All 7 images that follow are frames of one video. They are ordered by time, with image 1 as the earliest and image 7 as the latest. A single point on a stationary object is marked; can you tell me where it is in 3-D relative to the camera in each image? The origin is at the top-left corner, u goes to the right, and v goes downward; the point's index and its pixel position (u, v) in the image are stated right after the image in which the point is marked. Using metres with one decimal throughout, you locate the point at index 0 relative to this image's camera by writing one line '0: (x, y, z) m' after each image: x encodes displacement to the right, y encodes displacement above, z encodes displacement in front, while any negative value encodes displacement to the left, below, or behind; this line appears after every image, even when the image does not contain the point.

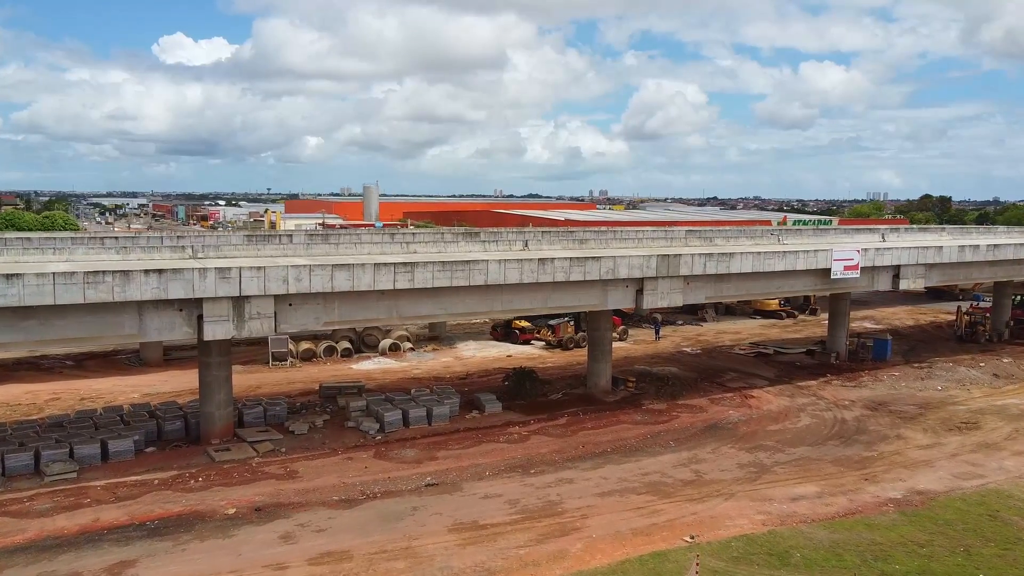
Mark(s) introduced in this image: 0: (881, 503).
0: (+8.9, -5.2, +19.2) m
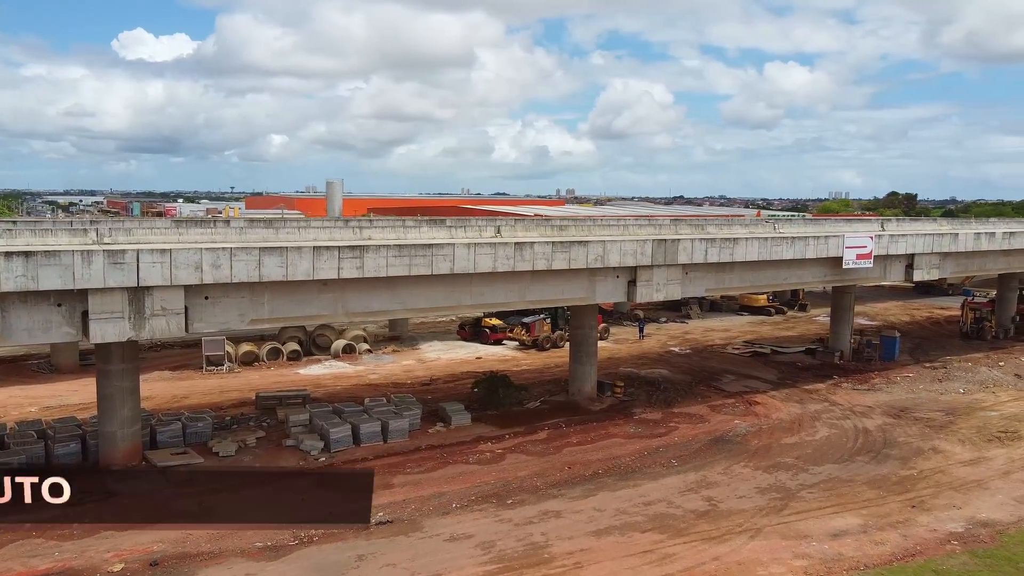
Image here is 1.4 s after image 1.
0: (+8.3, -4.9, +15.5) m
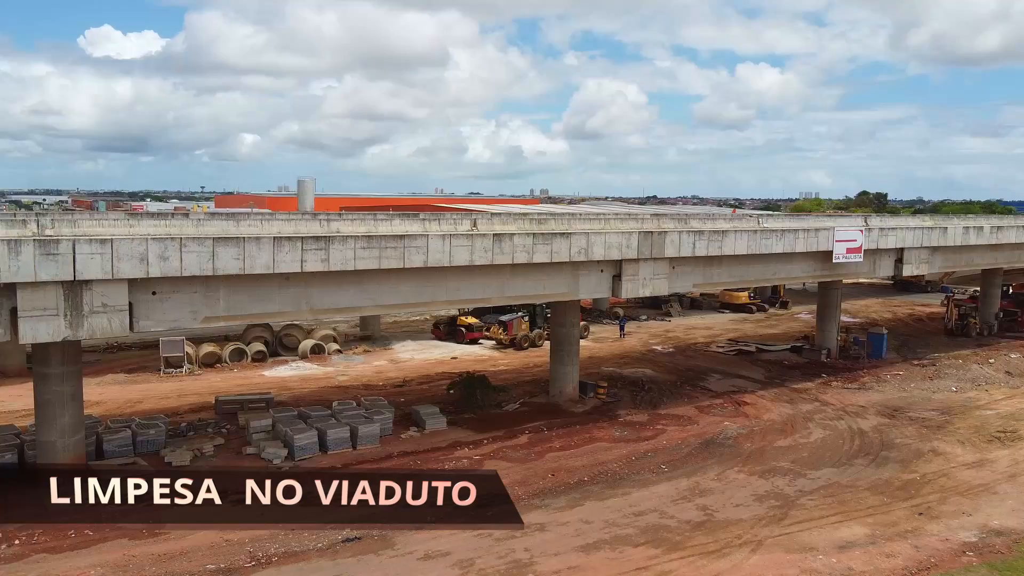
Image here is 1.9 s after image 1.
0: (+8.0, -4.7, +14.4) m
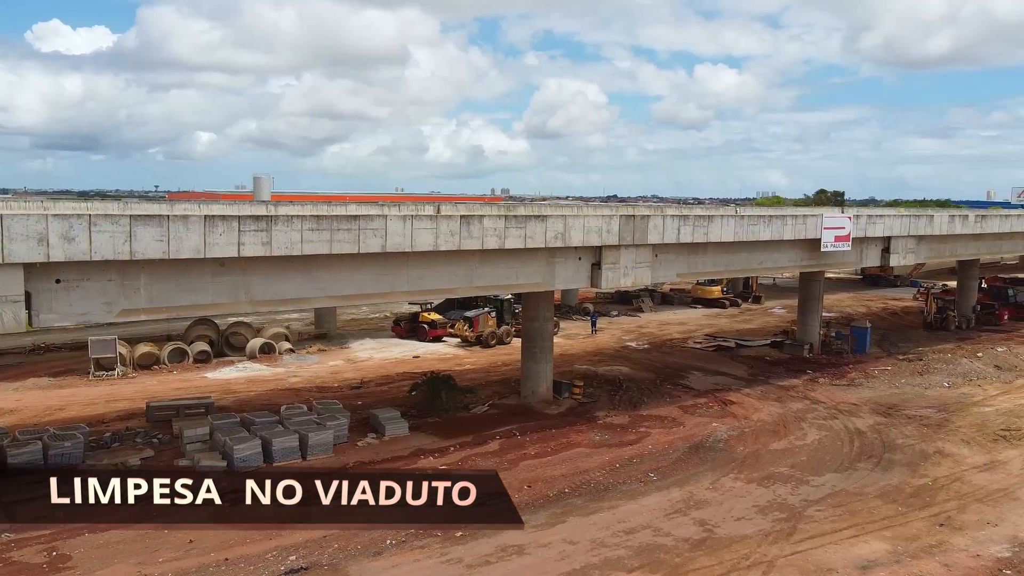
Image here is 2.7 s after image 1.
0: (+7.6, -4.4, +12.7) m
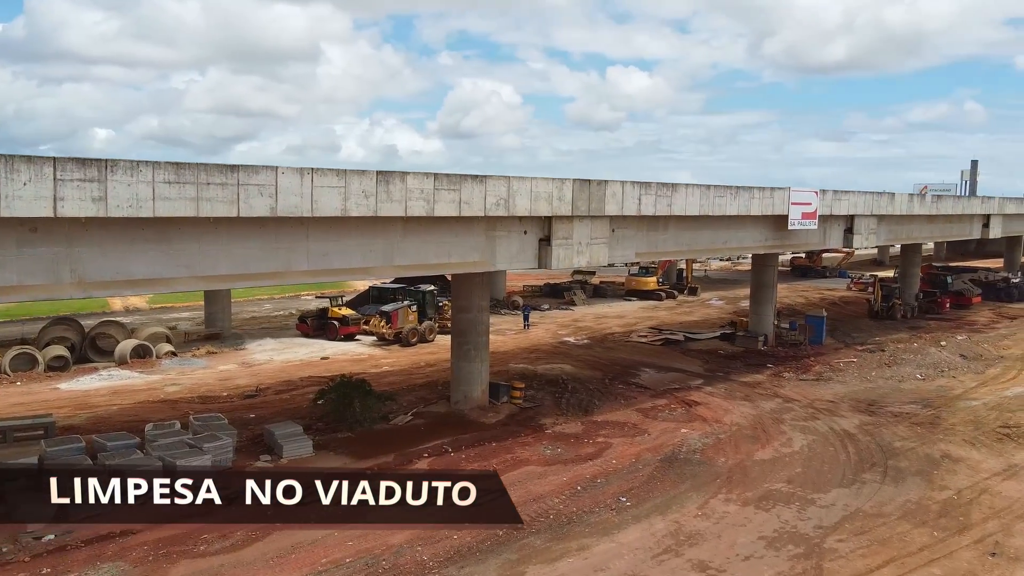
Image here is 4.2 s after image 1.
0: (+6.9, -4.0, +9.7) m
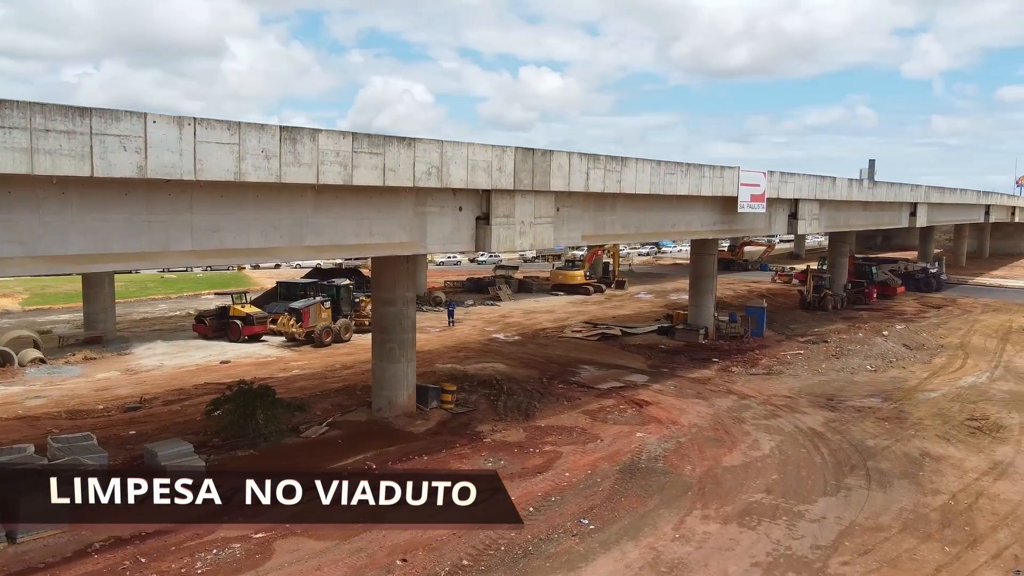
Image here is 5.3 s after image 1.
0: (+6.5, -3.7, +8.1) m
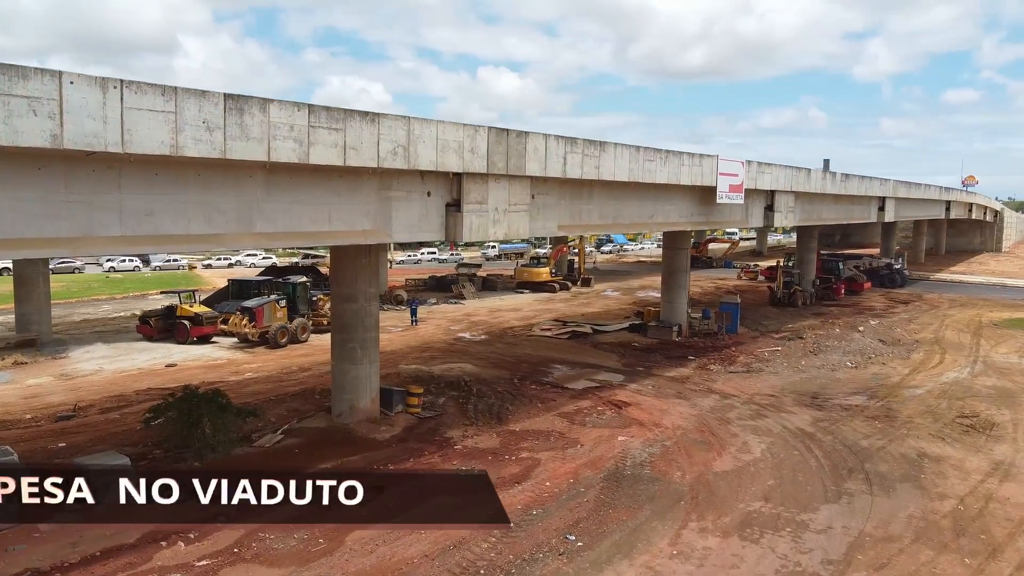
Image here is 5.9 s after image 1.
0: (+6.4, -3.5, +7.2) m
